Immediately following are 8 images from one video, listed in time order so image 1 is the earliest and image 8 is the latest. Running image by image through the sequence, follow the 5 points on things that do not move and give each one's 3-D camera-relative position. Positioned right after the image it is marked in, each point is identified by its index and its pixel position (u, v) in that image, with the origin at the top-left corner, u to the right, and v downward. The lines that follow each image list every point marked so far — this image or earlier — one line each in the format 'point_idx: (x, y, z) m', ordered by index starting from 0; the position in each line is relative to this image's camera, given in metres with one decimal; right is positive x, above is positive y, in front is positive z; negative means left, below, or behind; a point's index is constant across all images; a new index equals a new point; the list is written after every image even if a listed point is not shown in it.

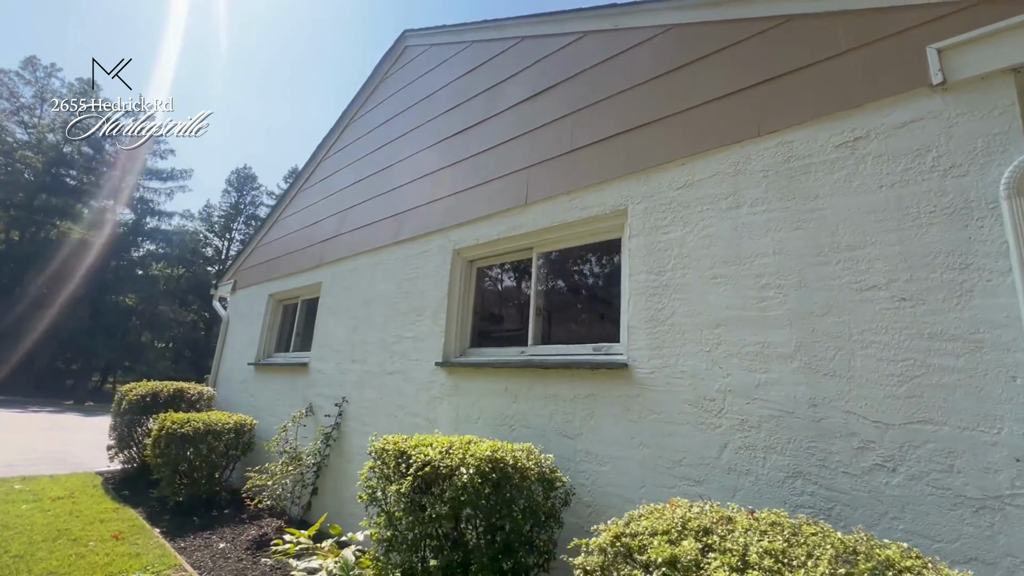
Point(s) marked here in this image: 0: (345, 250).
0: (-1.9, +0.4, +5.2) m
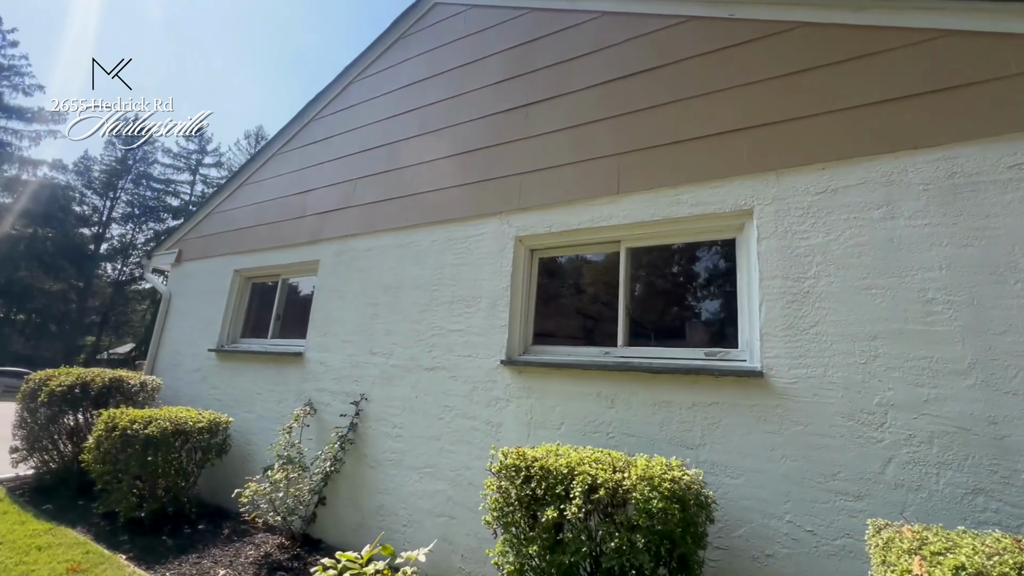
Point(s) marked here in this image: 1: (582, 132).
0: (-1.5, +0.6, +4.6) m
1: (+0.5, +1.2, +3.5) m
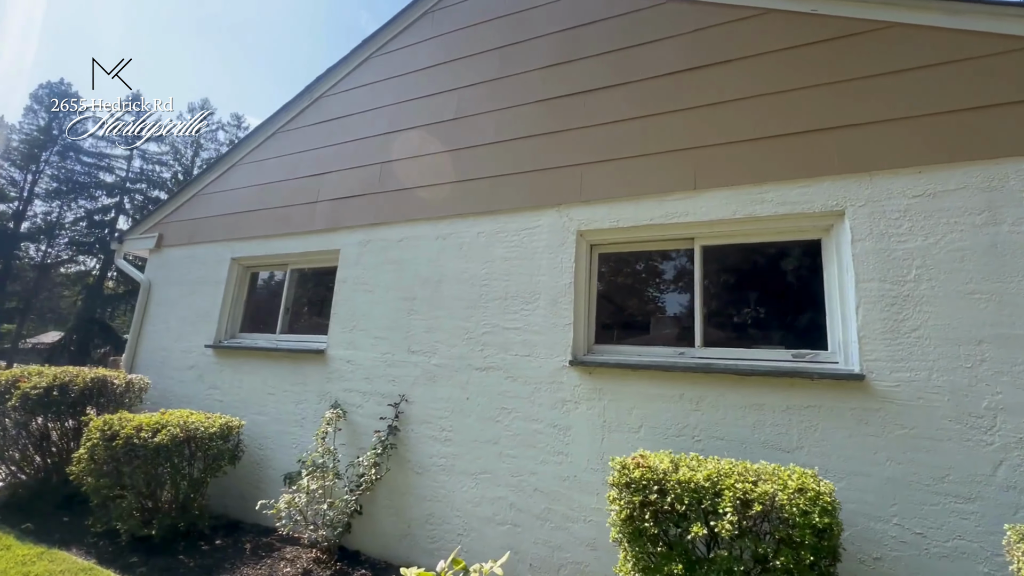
0: (-1.2, +0.7, +4.2) m
1: (+1.0, +1.2, +3.3) m
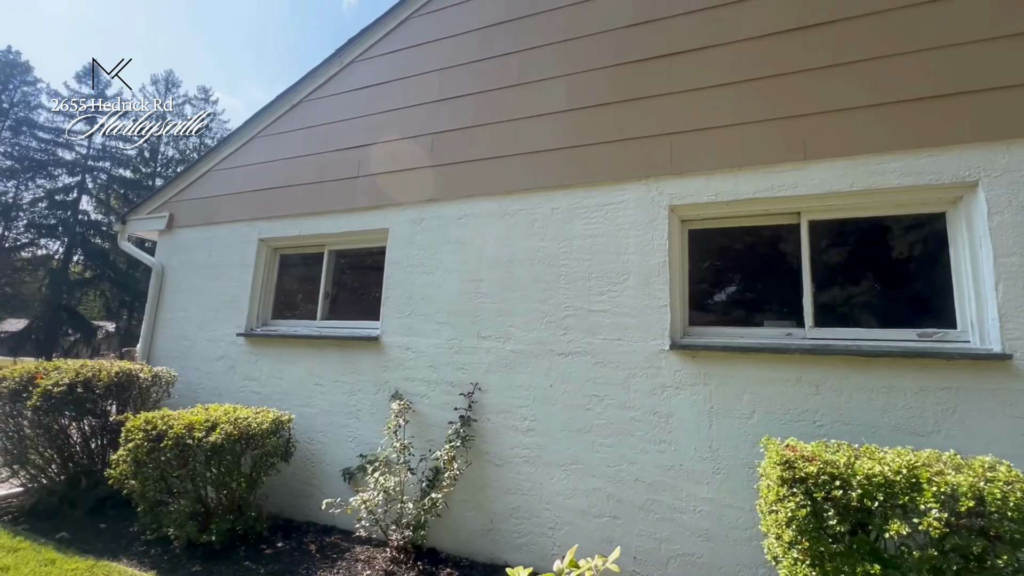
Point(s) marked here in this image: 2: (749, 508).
0: (-0.6, +0.8, +3.9) m
1: (+1.6, +1.3, +3.1) m
2: (+1.4, -1.3, +2.7) m
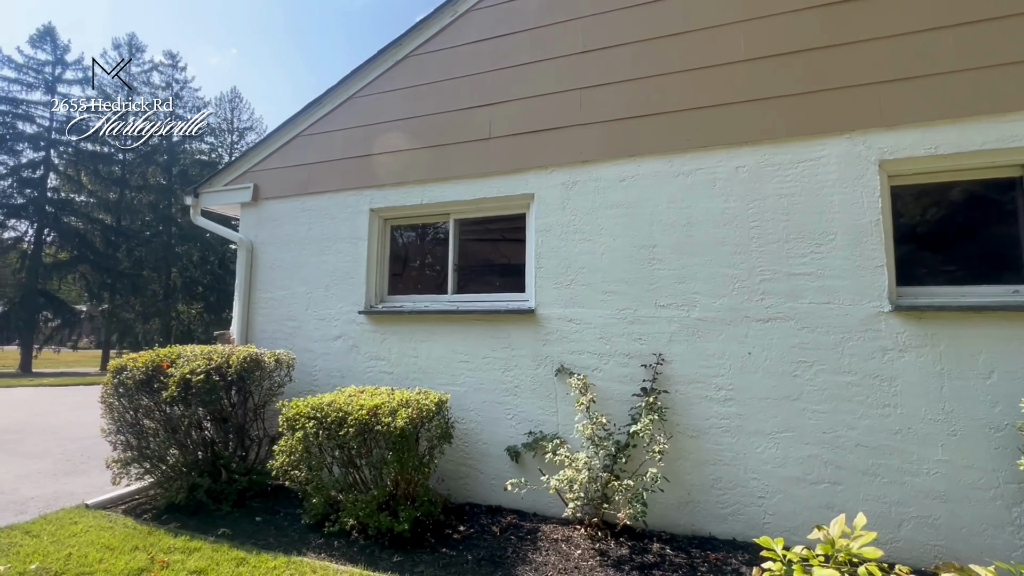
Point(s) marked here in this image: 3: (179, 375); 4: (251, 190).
0: (+0.6, +1.1, +3.7) m
1: (+2.9, +1.6, +2.9) m
2: (+2.8, -1.0, +2.7) m
3: (-2.5, -0.7, +3.5) m
4: (-2.7, +1.0, +4.8) m
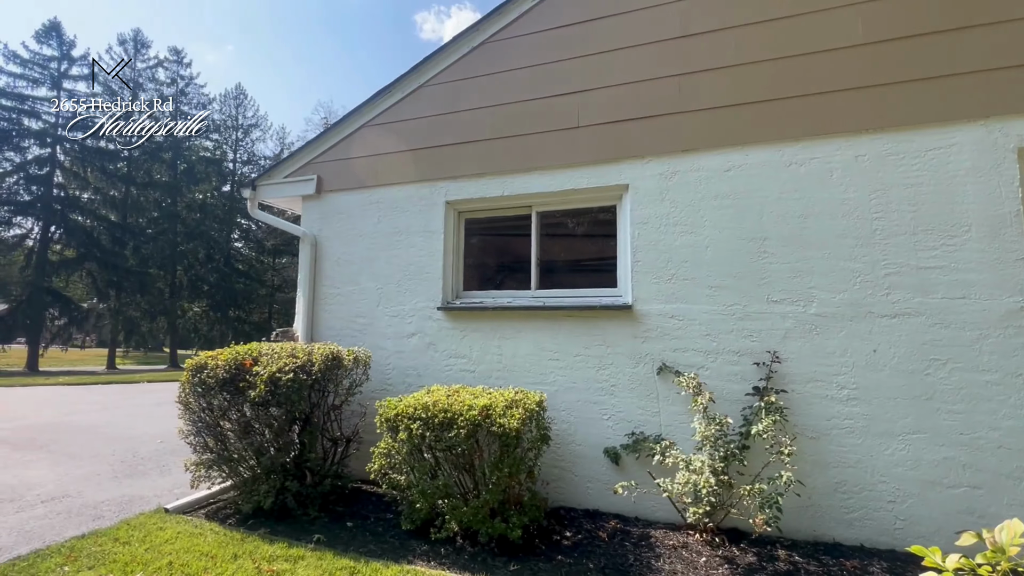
0: (+1.4, +1.1, +3.5) m
1: (+3.6, +1.6, +2.8) m
2: (+3.5, -1.0, +2.5) m
3: (-1.8, -0.6, +3.3) m
4: (-2.0, +1.1, +4.7) m
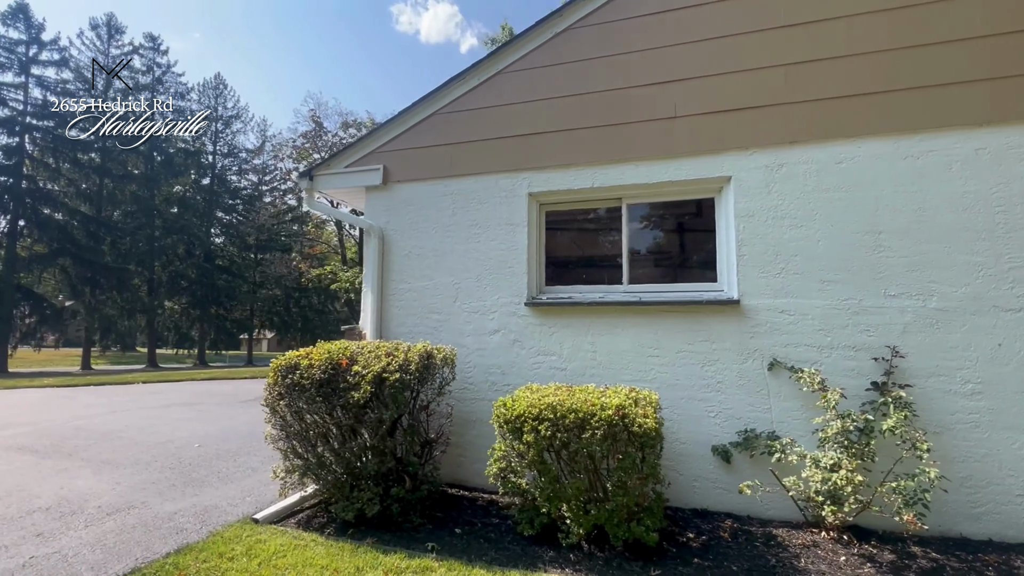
0: (+2.1, +1.2, +3.4) m
1: (+4.4, +1.7, +2.8) m
2: (+4.3, -1.0, +2.6) m
3: (-1.0, -0.6, +3.1) m
4: (-1.3, +1.1, +4.5) m
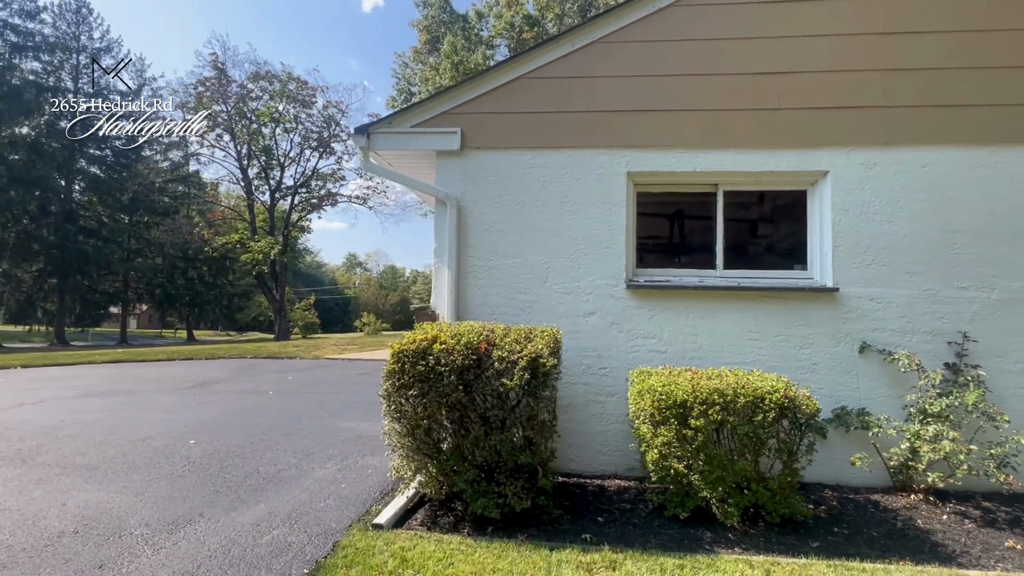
0: (+3.1, +1.2, +3.7) m
1: (+5.4, +1.7, +3.5) m
2: (+5.3, -1.0, +3.4) m
3: (0.0, -0.4, +2.9) m
4: (-0.5, +1.3, +4.0) m
